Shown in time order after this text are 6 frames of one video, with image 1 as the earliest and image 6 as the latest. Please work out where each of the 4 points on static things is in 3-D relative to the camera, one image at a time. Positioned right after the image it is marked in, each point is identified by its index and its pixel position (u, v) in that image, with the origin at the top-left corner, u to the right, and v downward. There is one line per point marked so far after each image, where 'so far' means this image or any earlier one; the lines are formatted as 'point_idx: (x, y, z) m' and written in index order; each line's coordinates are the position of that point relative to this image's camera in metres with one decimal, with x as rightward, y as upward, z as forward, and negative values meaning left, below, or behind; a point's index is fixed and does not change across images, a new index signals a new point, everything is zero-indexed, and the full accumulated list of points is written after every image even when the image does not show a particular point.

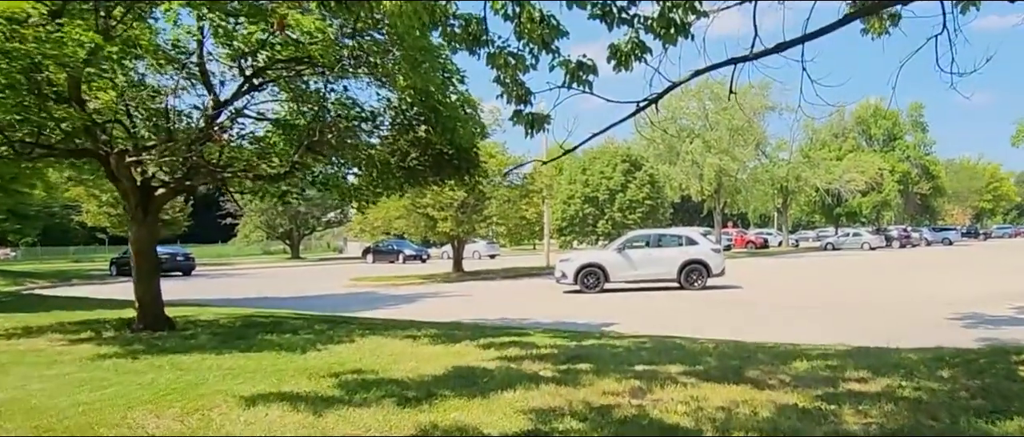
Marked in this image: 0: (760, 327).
0: (+4.7, -2.1, +14.8) m
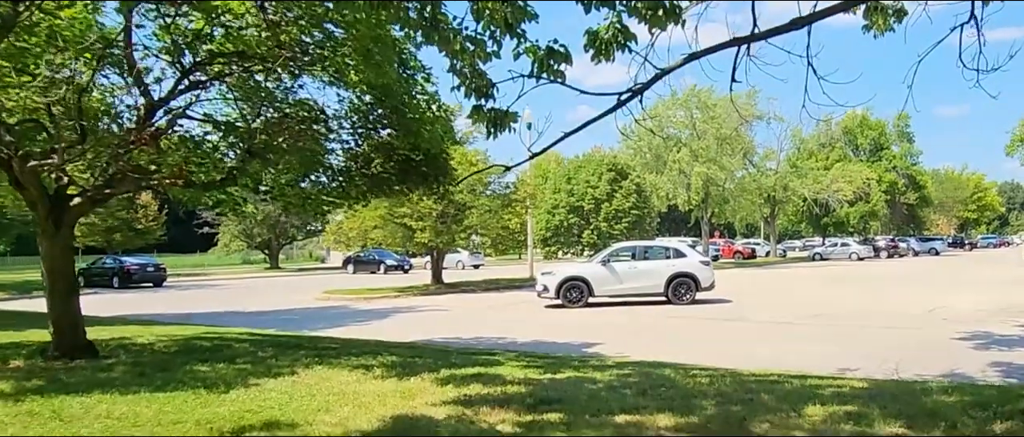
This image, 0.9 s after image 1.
0: (+4.3, -2.3, +13.8) m
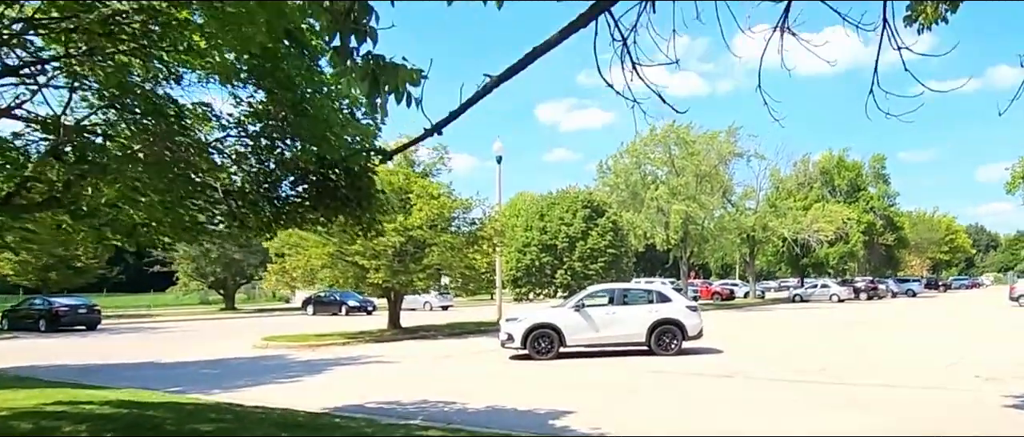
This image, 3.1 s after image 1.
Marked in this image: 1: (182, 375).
0: (+3.5, -2.9, +11.0) m
1: (-7.5, -3.5, +17.4) m
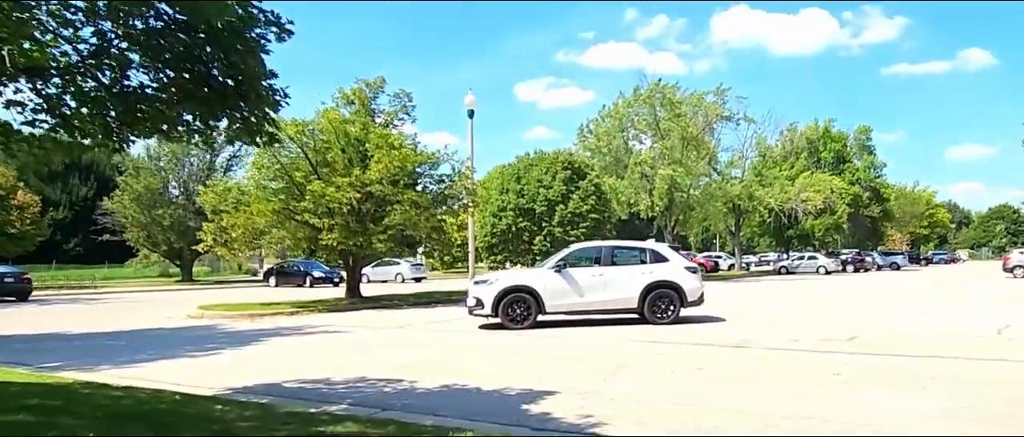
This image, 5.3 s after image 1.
0: (+3.1, -1.9, +8.2) m
1: (-8.1, -2.4, +14.3) m
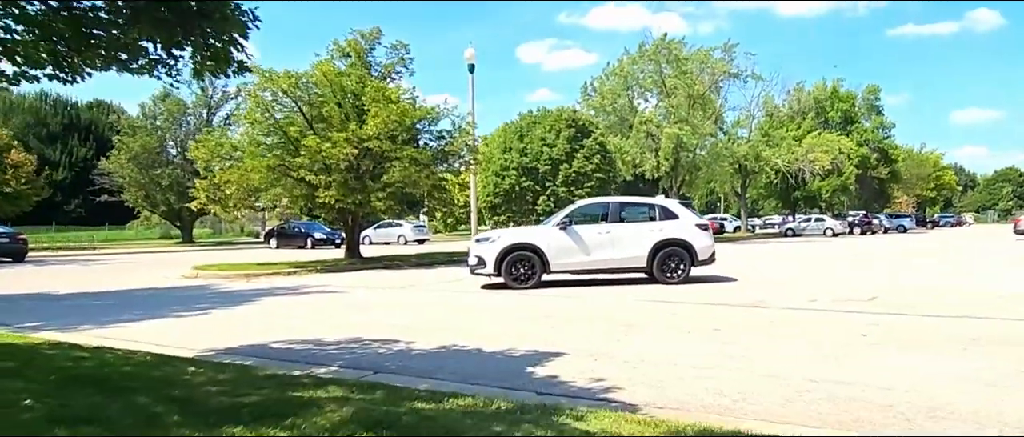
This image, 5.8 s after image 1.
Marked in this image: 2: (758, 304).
0: (+3.2, -1.4, +7.5) m
1: (-8.0, -1.6, +13.7) m
2: (+4.0, -1.4, +12.5) m
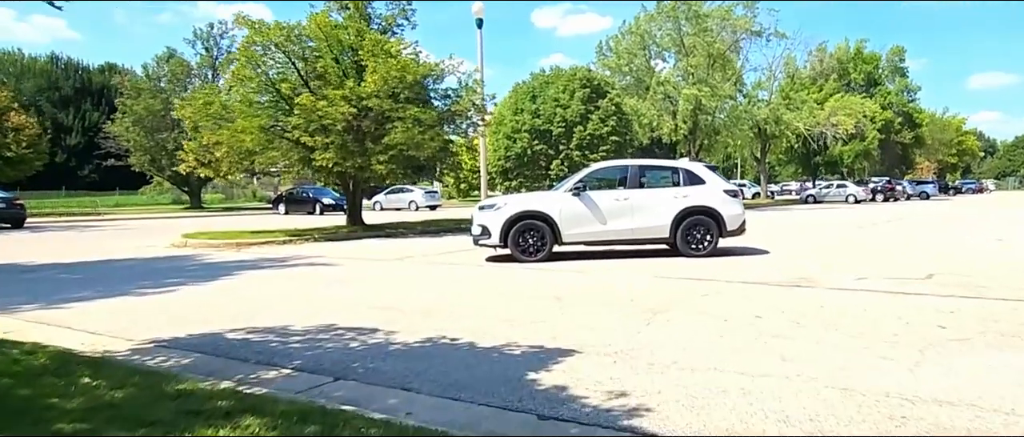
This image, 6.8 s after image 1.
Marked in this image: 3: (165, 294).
0: (+3.1, -1.2, +6.0) m
1: (-7.9, -1.0, +12.4) m
2: (+4.1, -0.9, +11.0) m
3: (-4.8, -1.0, +10.9) m
